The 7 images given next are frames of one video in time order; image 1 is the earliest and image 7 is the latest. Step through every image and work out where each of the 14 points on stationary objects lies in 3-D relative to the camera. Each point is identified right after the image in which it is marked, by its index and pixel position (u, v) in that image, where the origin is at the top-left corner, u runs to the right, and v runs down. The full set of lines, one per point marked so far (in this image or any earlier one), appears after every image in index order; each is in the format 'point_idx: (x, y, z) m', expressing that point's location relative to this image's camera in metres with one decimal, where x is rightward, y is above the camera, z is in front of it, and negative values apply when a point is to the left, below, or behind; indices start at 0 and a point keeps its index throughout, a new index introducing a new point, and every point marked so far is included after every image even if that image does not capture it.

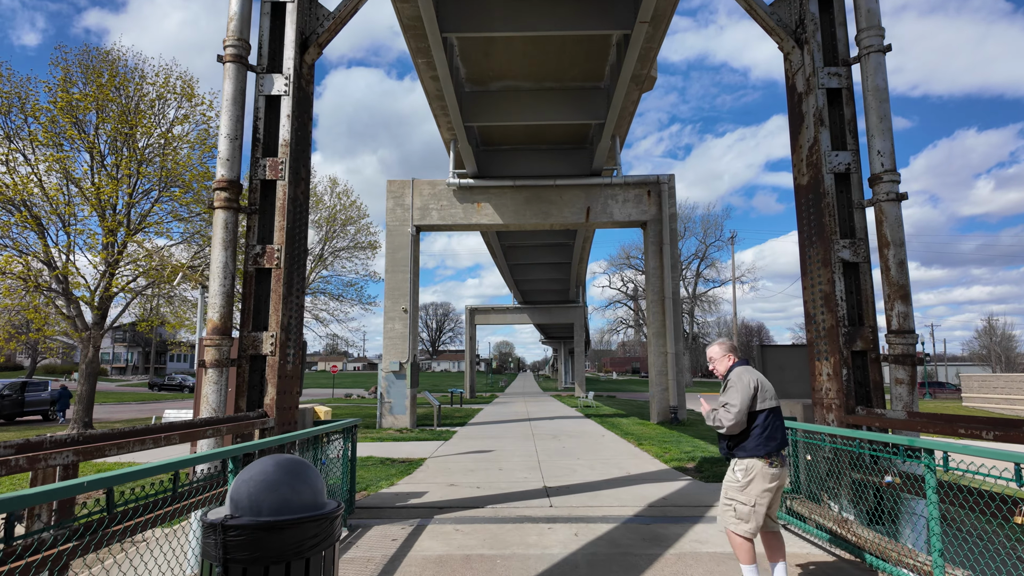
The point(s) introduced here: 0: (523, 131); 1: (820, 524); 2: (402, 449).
0: (+0.3, +4.3, +15.3) m
1: (+2.7, -2.1, +5.0) m
2: (-2.3, -3.3, +11.8) m
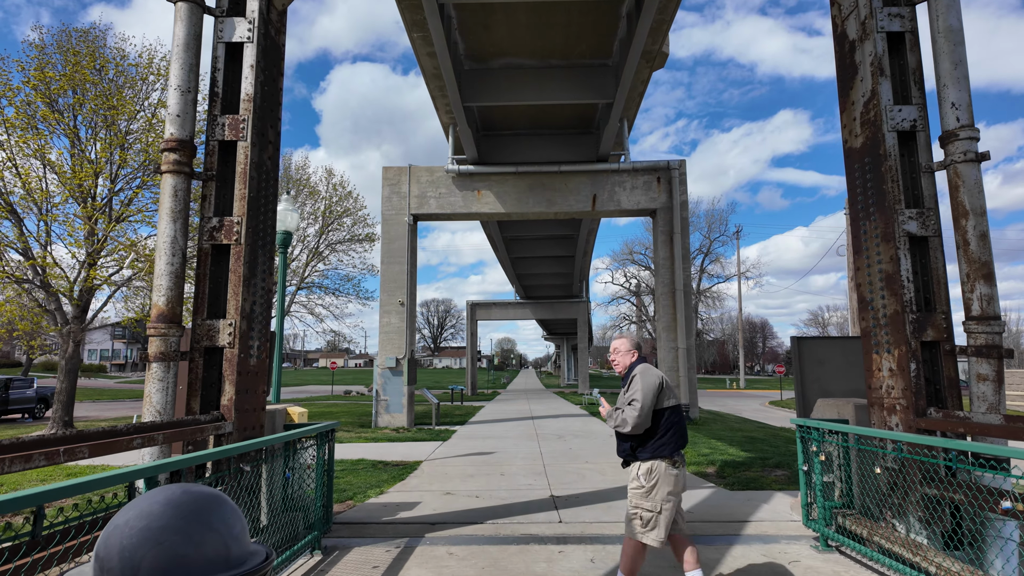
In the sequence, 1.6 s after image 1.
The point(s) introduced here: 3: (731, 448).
0: (+0.3, +4.5, +14.5) m
1: (+2.7, -1.9, +4.2) m
2: (-2.2, -3.1, +11.0) m
3: (+3.9, -2.8, +10.1) m
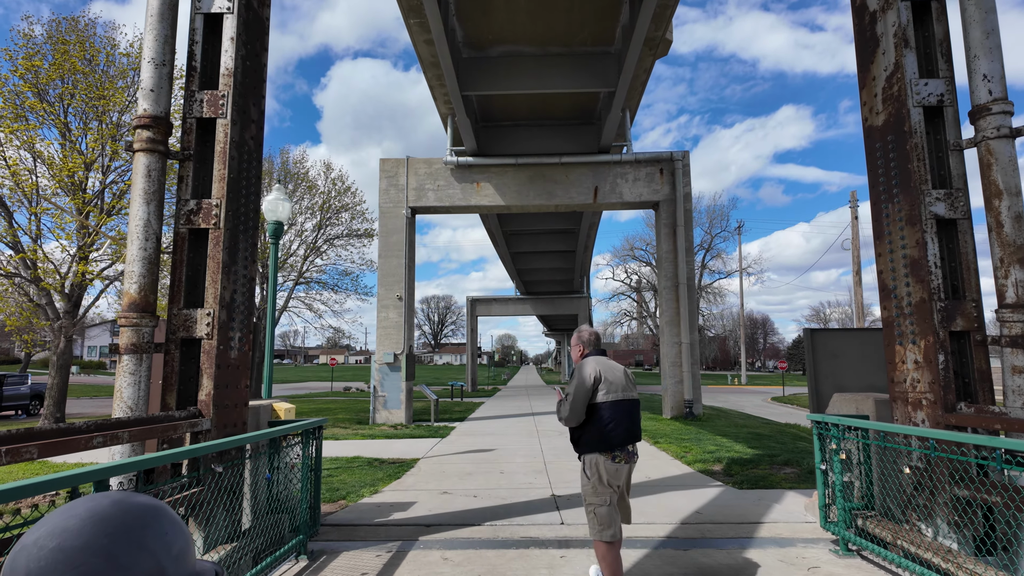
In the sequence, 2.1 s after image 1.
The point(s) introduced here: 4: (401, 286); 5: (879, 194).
0: (+0.3, +4.6, +14.2) m
1: (+2.7, -1.8, +3.9) m
2: (-2.2, -3.0, +10.7) m
3: (+3.9, -2.7, +9.8) m
4: (-3.0, +0.1, +15.3) m
5: (+2.9, +0.7, +4.5) m
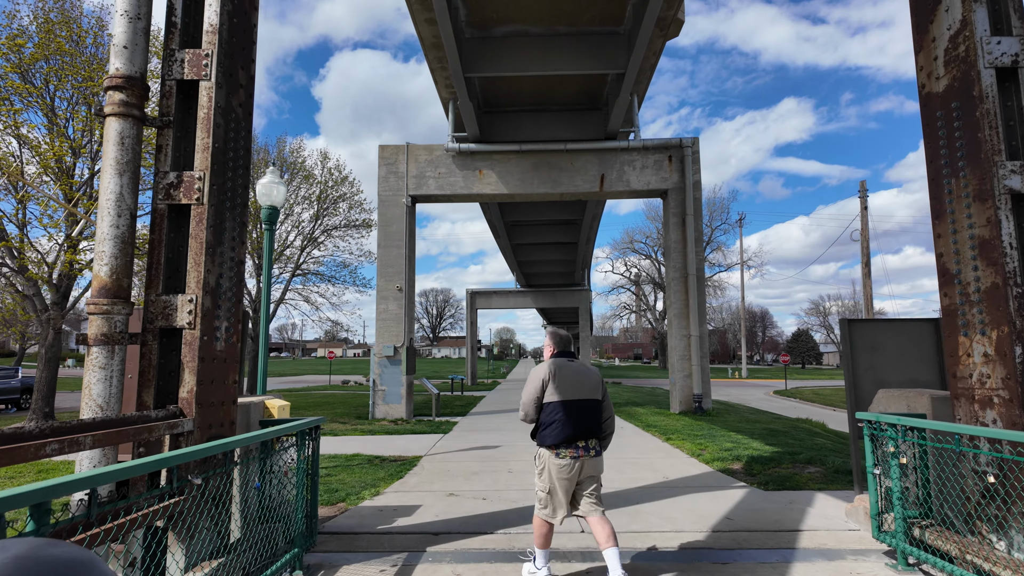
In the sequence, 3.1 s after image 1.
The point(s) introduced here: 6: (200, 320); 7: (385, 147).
0: (+0.4, +4.9, +13.7) m
1: (+2.8, -1.7, +3.5) m
2: (-2.1, -2.8, +10.3) m
3: (+4.0, -2.5, +9.4) m
4: (-2.9, +0.3, +14.9) m
5: (+3.0, +0.9, +4.1) m
6: (-2.0, -0.2, +3.6) m
7: (-3.4, +3.7, +15.2) m
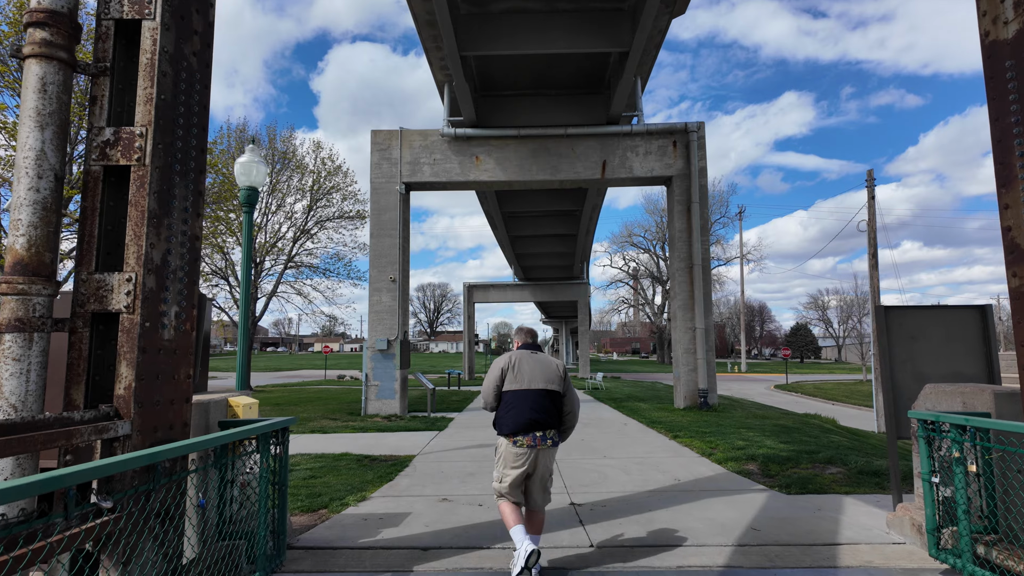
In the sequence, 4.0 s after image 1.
0: (+0.4, +5.1, +13.1) m
1: (+2.8, -1.6, +2.9) m
2: (-2.1, -2.6, +9.7) m
3: (+3.9, -2.3, +8.8) m
4: (-2.9, +0.5, +14.3) m
5: (+3.0, +1.0, +3.5) m
6: (-2.0, -0.1, +3.0) m
7: (-3.4, +4.0, +14.5) m
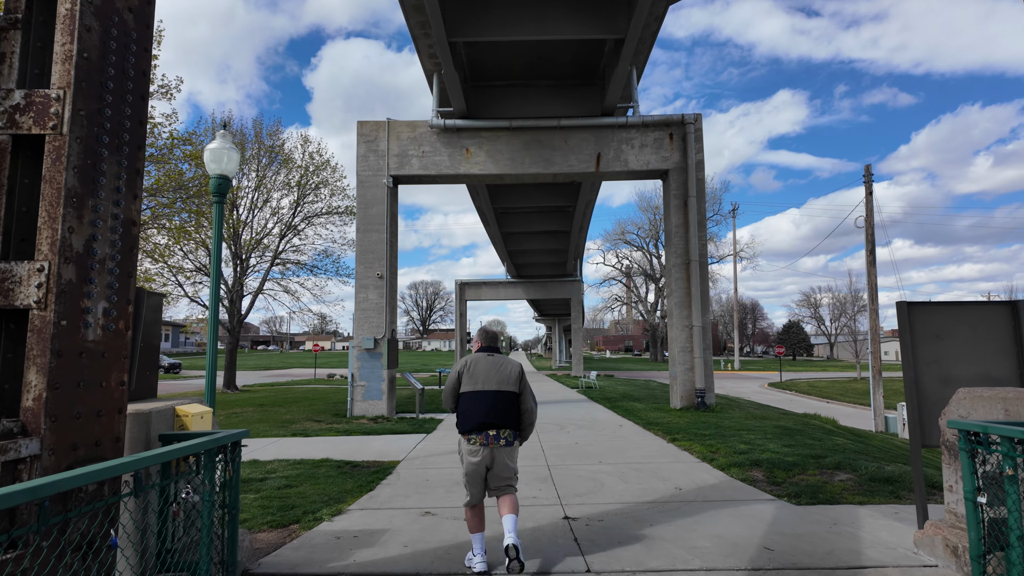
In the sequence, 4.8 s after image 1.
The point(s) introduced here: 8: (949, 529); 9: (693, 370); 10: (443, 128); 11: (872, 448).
0: (+0.2, +5.1, +12.6) m
1: (+2.8, -1.5, +2.5) m
2: (-2.3, -2.6, +9.3) m
3: (+3.8, -2.3, +8.4) m
4: (-3.1, +0.6, +13.8) m
5: (+3.0, +1.0, +3.1) m
6: (-2.0, 0.0, +2.5) m
7: (-3.6, +4.0, +14.0) m
8: (+2.8, -1.6, +3.7) m
9: (+4.2, -1.9, +13.4) m
10: (-1.7, +3.8, +13.7) m
11: (+5.3, -2.4, +8.4) m
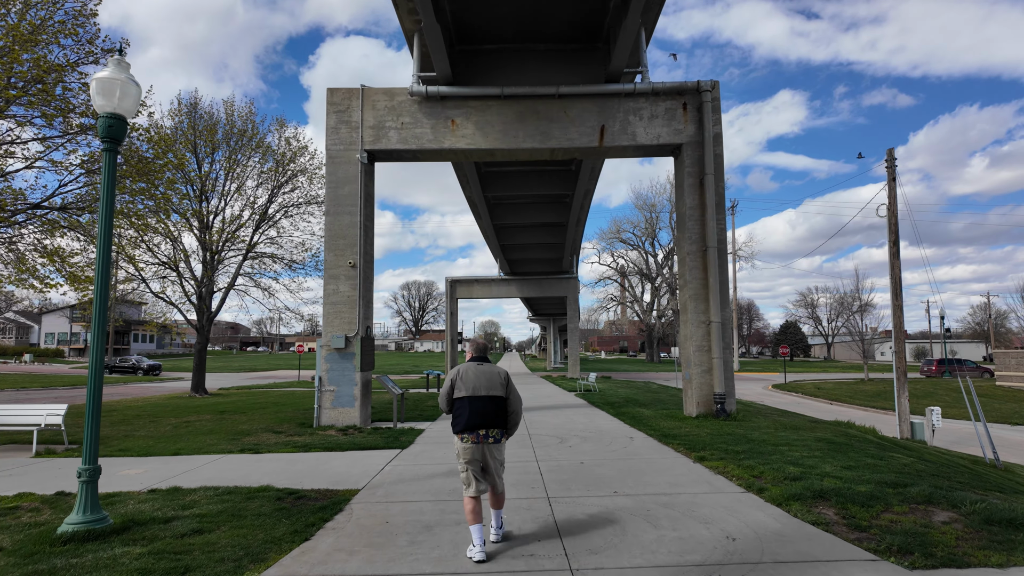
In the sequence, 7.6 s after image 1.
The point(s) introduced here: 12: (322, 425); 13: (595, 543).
0: (0.0, +5.3, +10.9) m
1: (+2.7, -1.3, +0.8) m
2: (-2.4, -2.4, +7.5) m
3: (+3.7, -2.1, +6.8) m
4: (-3.3, +0.8, +12.0) m
5: (+2.9, +1.2, +1.4) m
6: (-2.1, +0.2, +0.8) m
7: (-3.8, +4.2, +12.3) m
8: (+2.8, -1.3, +2.0) m
9: (+4.1, -1.7, +11.8) m
10: (-1.8, +4.0, +12.0) m
11: (+5.2, -2.1, +6.8) m
12: (-3.9, -2.8, +11.8) m
13: (+0.6, -1.9, +4.3) m
